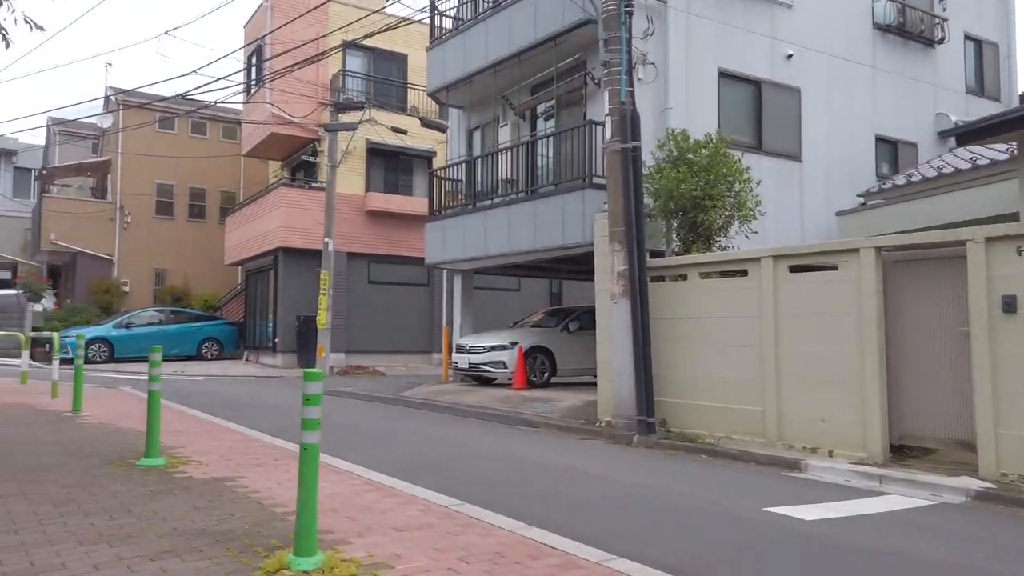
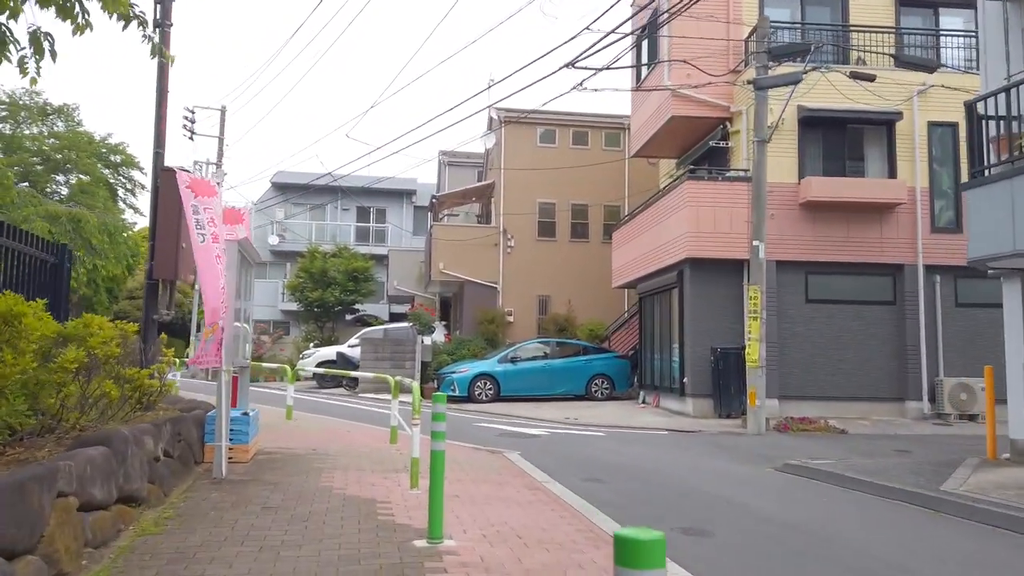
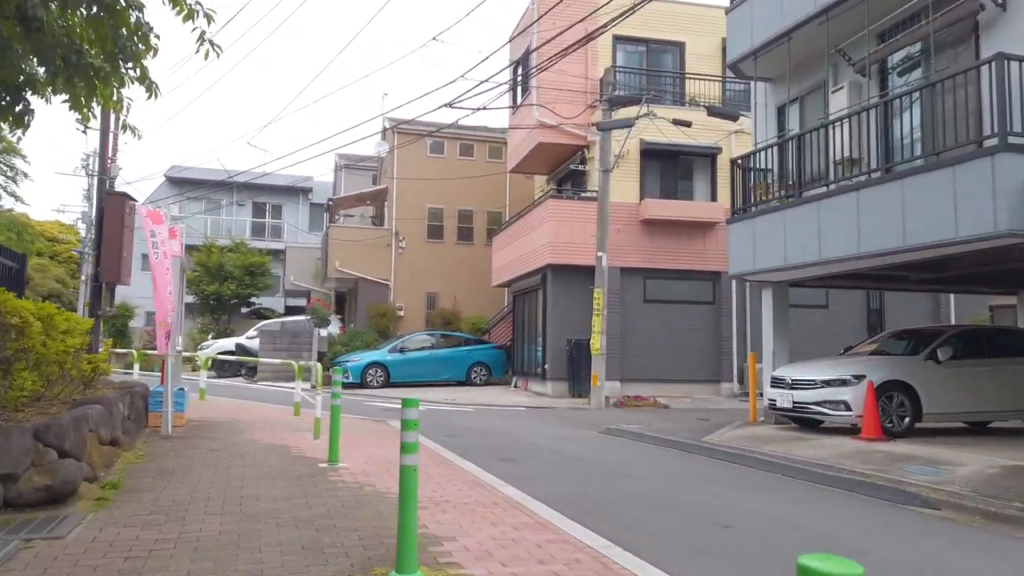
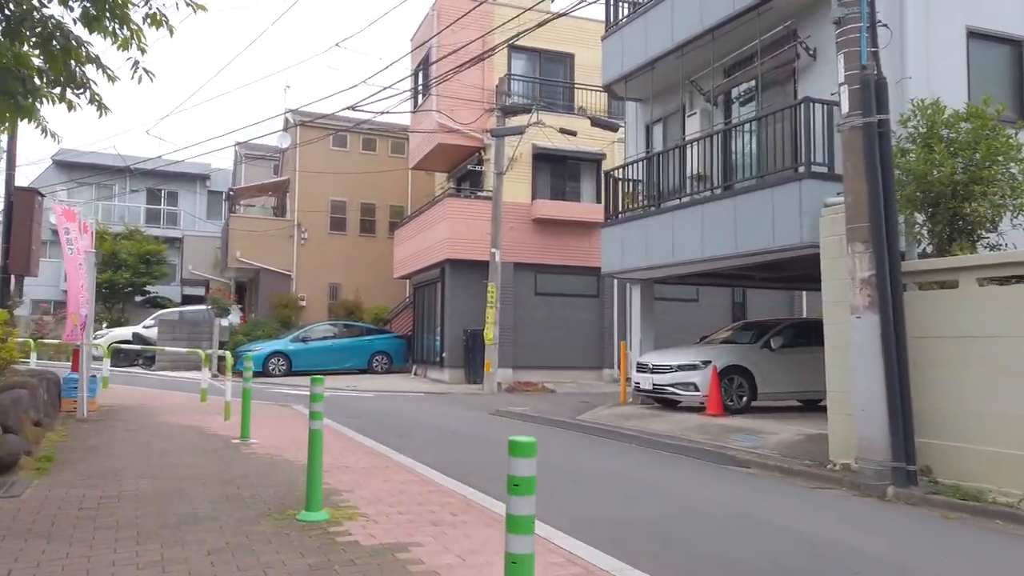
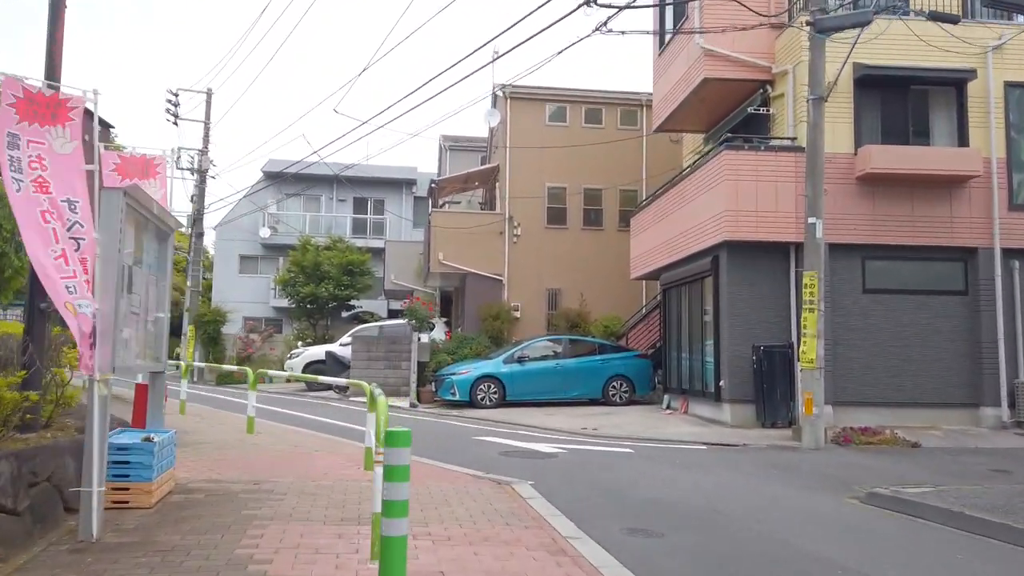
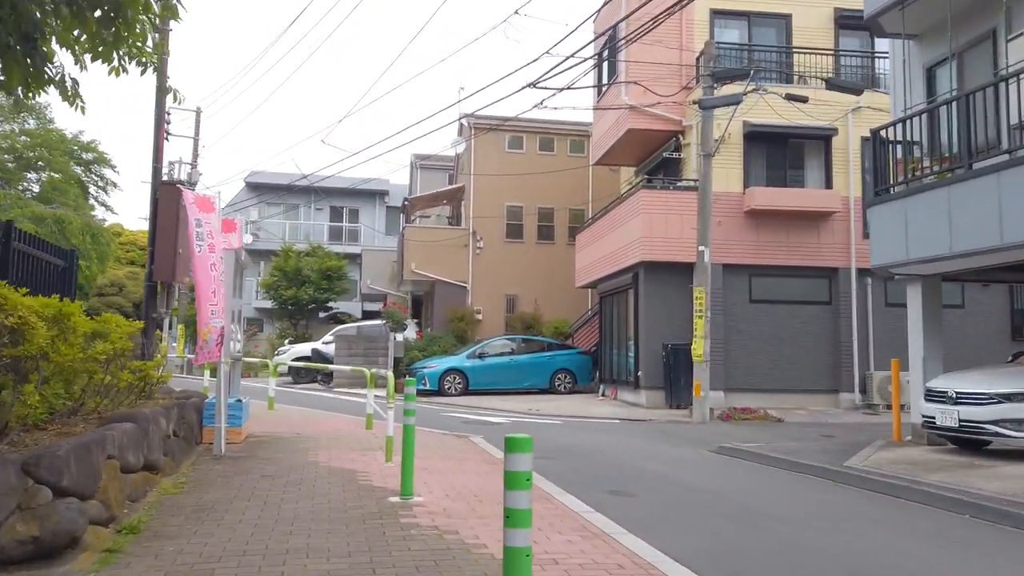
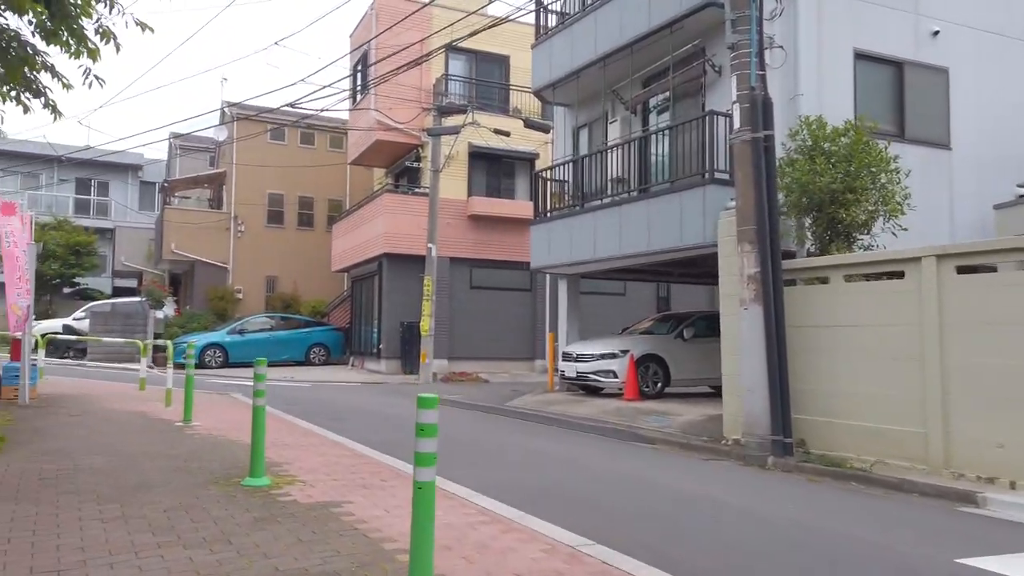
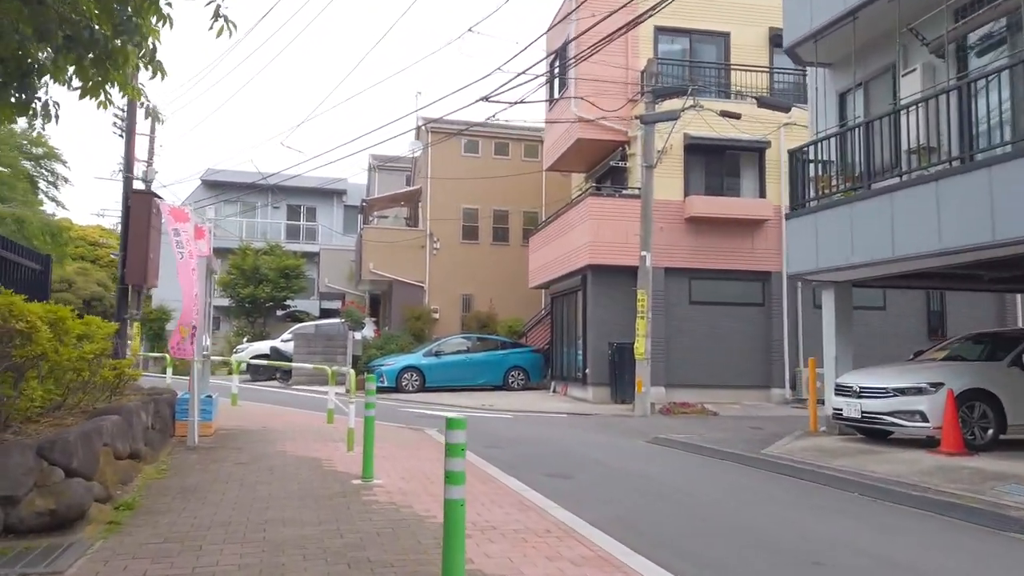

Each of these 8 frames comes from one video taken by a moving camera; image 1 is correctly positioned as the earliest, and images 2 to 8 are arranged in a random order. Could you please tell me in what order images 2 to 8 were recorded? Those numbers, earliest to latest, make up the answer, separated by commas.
7, 4, 3, 8, 6, 2, 5
